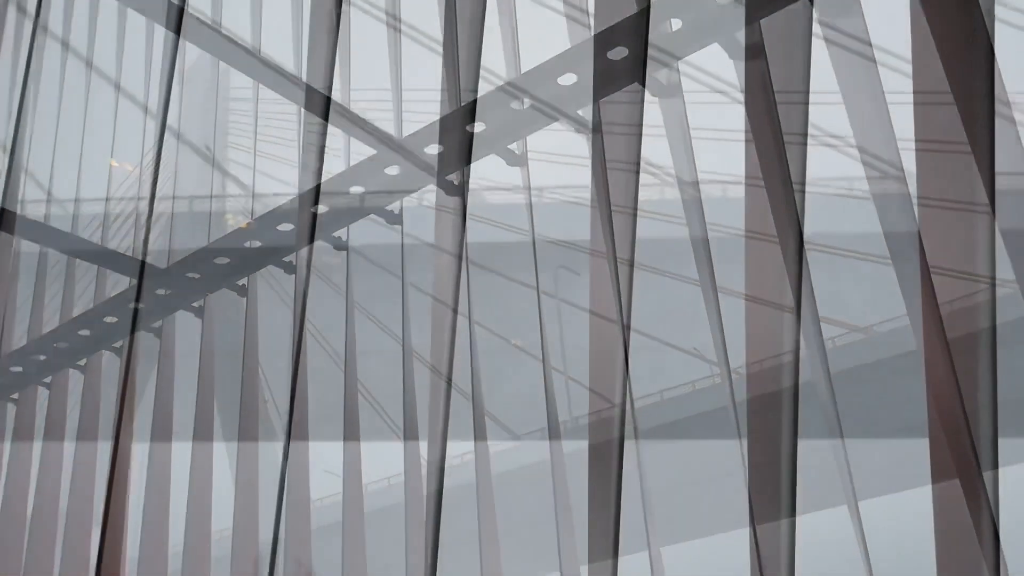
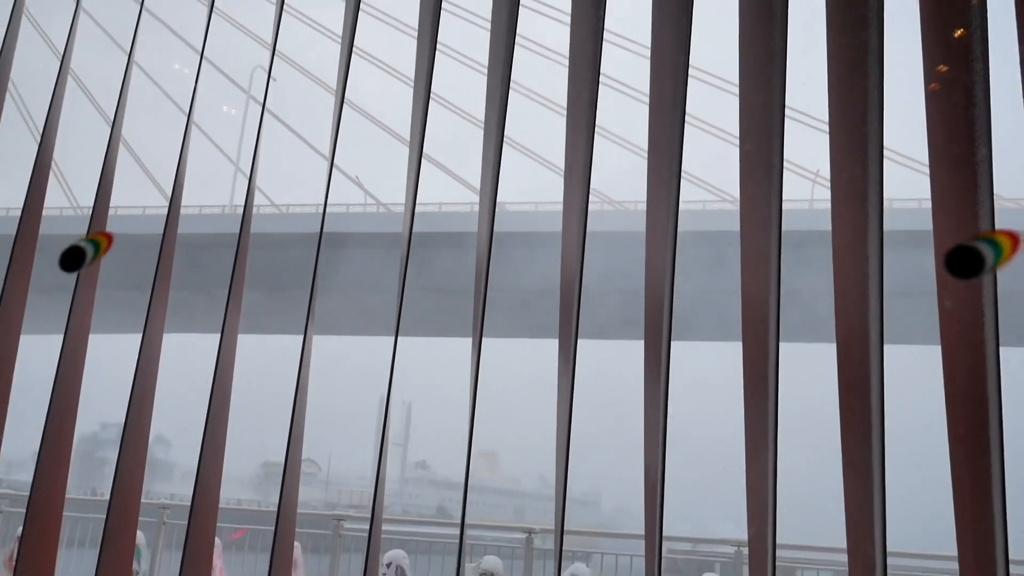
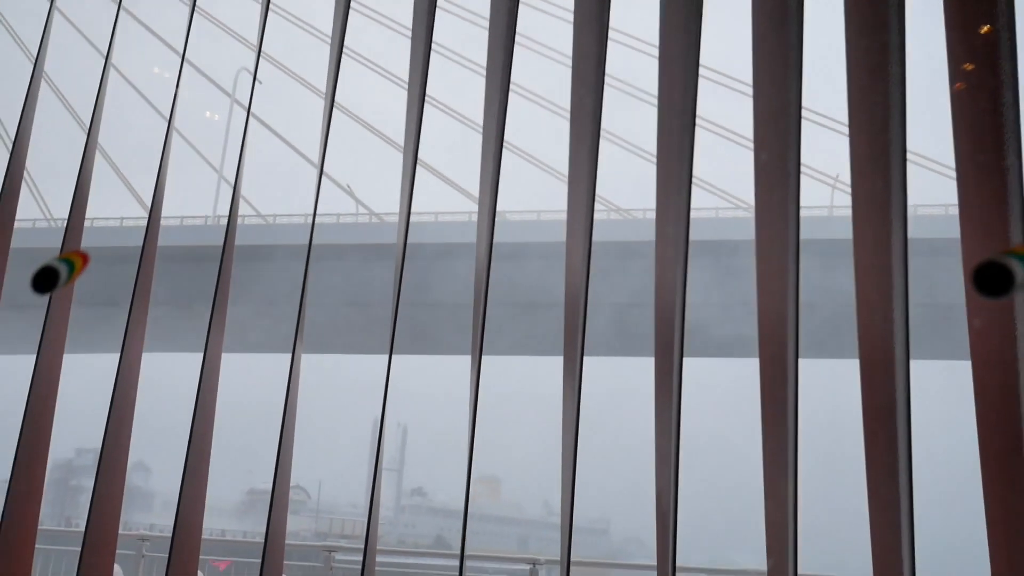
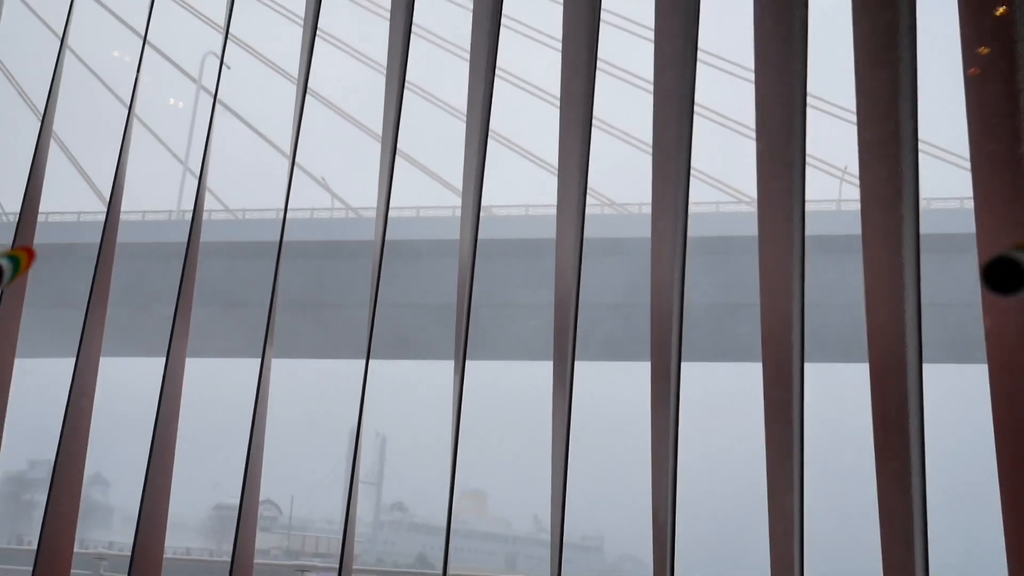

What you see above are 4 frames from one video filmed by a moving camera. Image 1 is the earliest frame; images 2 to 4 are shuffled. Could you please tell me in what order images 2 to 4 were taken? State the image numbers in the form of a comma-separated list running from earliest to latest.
4, 3, 2
